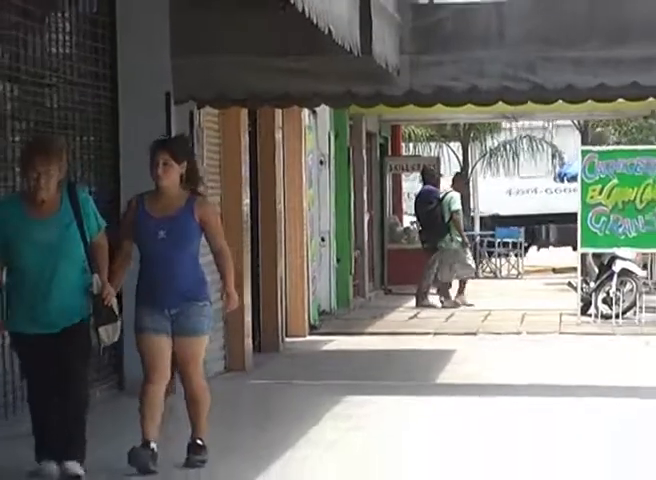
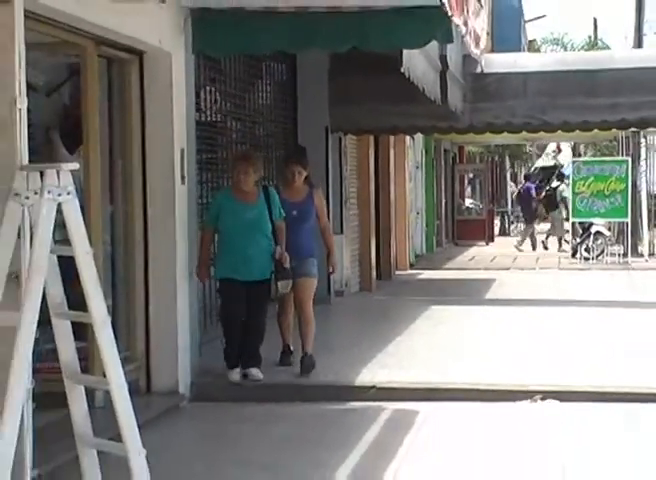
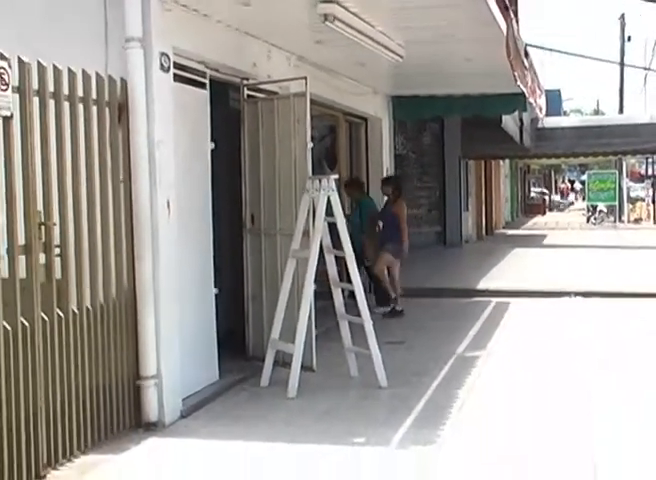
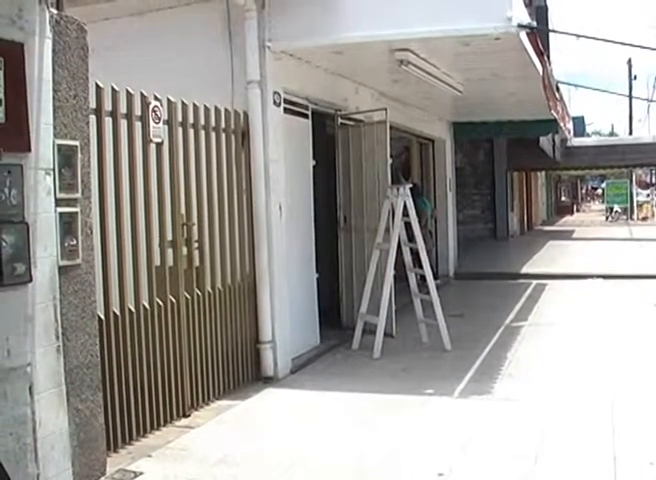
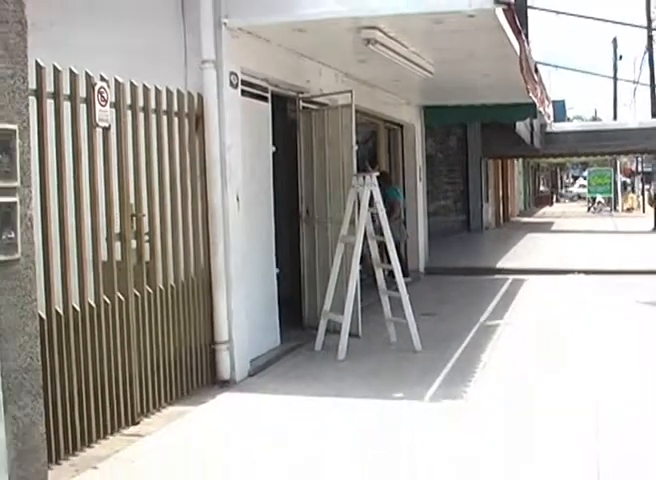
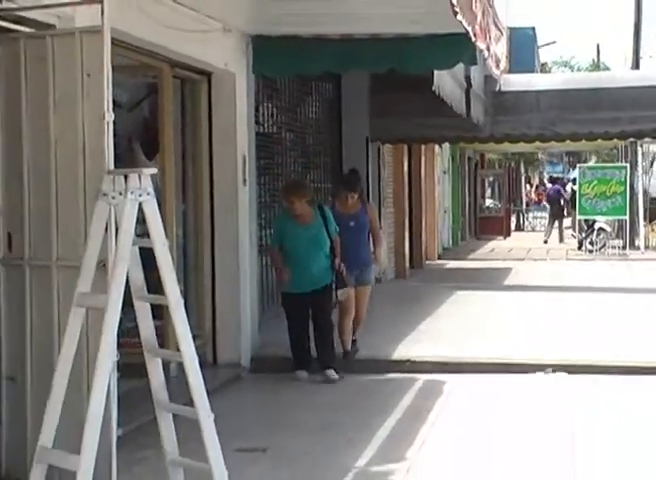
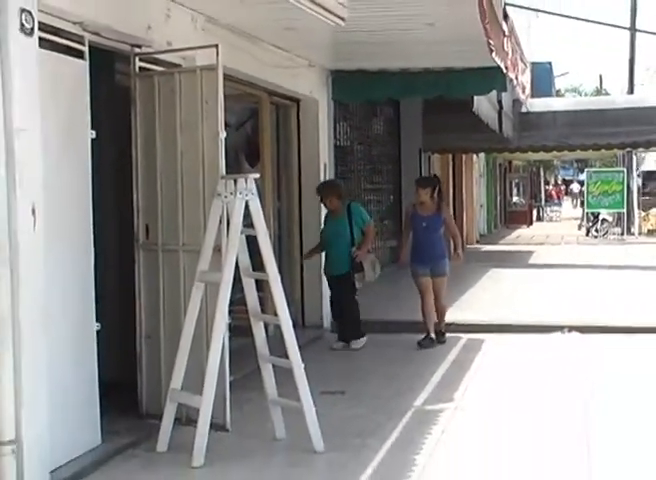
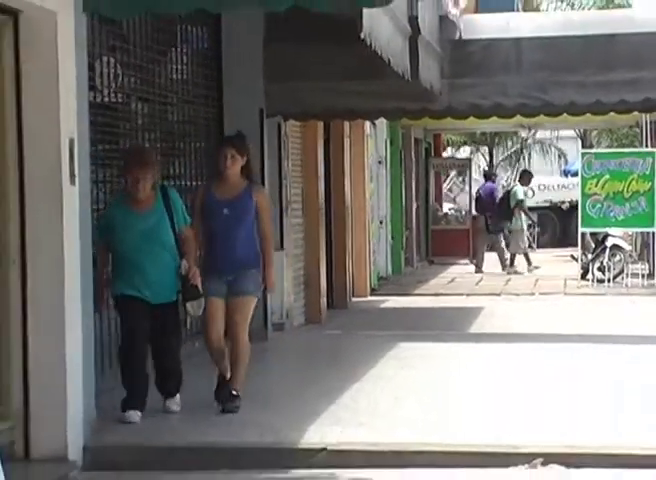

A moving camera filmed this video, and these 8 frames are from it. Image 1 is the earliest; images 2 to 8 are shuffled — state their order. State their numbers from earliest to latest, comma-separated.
8, 2, 6, 7, 3, 5, 4
